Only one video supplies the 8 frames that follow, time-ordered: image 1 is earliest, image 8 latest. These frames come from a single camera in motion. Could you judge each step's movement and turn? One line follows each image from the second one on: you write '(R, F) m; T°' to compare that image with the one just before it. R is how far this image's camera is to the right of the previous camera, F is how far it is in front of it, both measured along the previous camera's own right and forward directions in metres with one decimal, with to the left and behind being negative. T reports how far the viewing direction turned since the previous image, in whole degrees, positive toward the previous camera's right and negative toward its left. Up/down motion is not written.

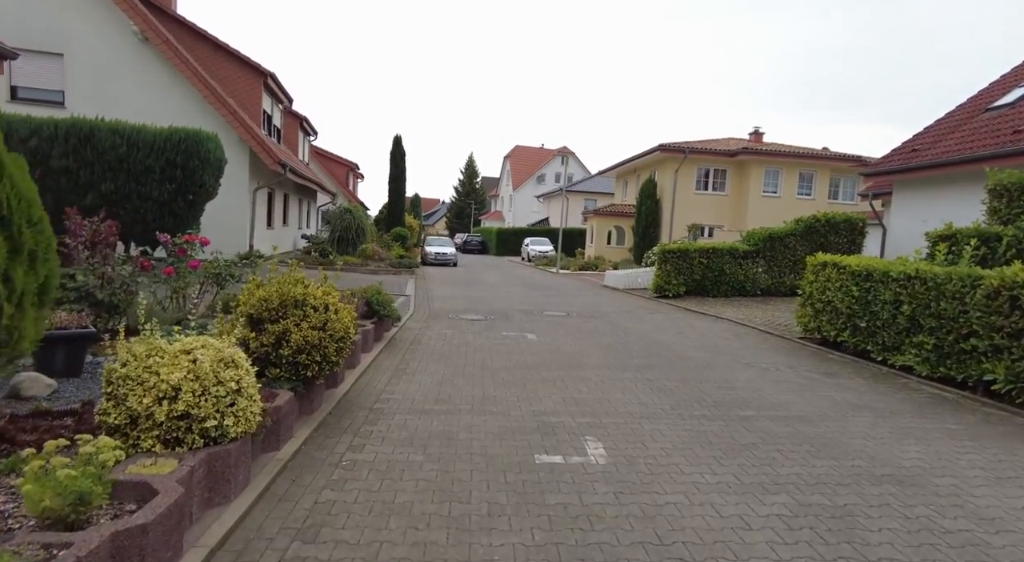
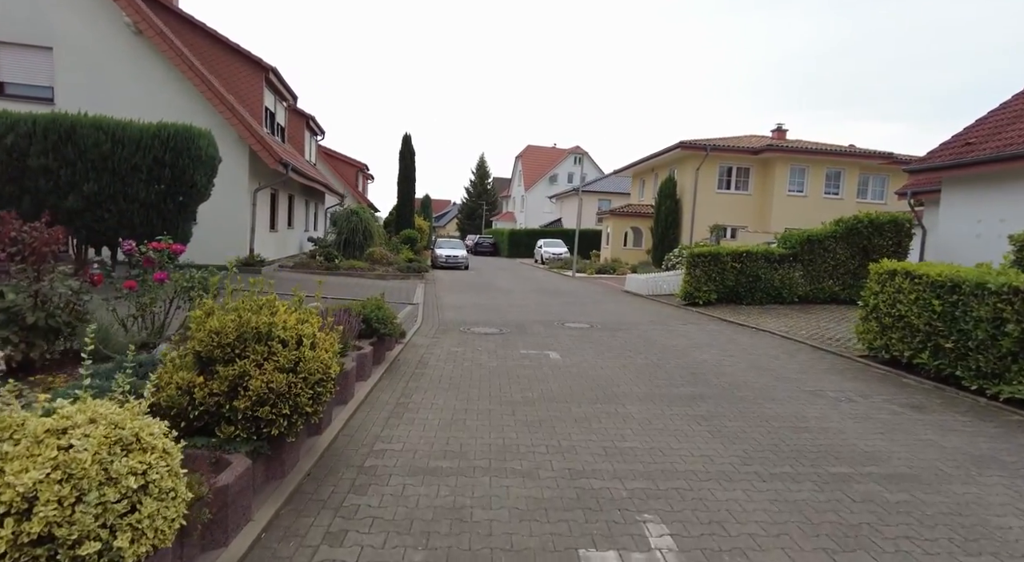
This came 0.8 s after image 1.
(-0.1, +1.2) m; -1°
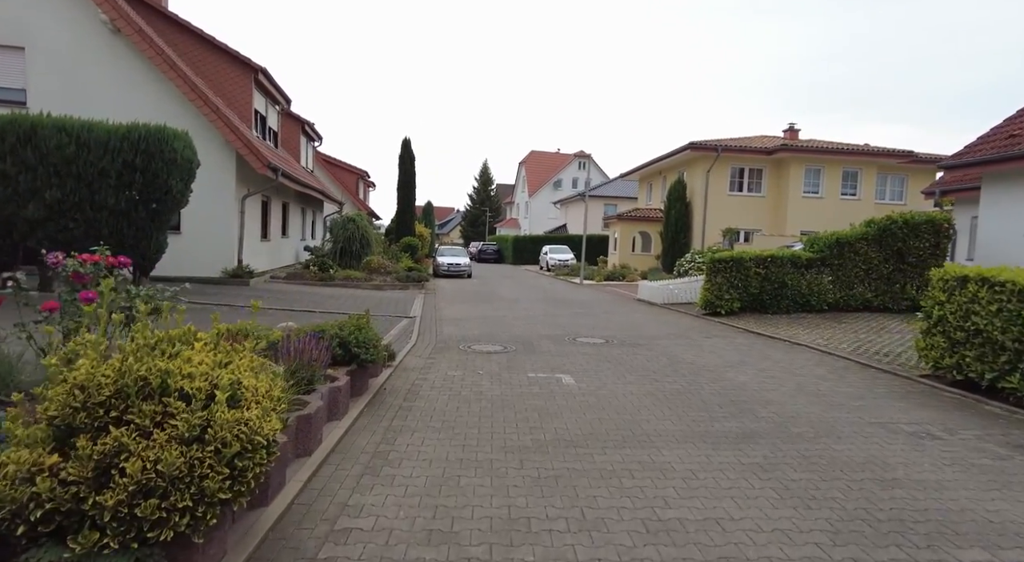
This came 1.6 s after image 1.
(0.0, +1.1) m; 0°
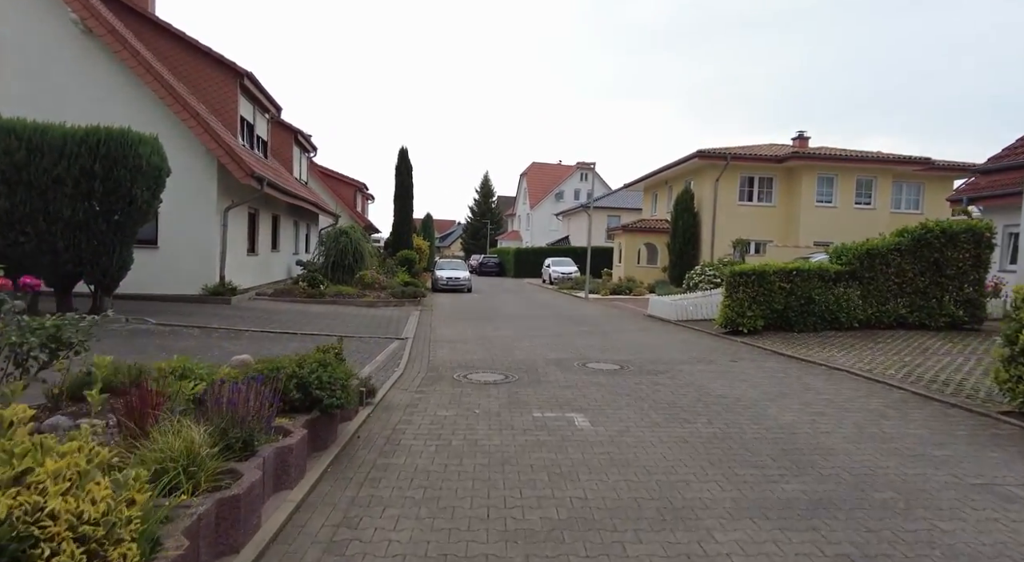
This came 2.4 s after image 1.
(0.0, +1.2) m; 0°
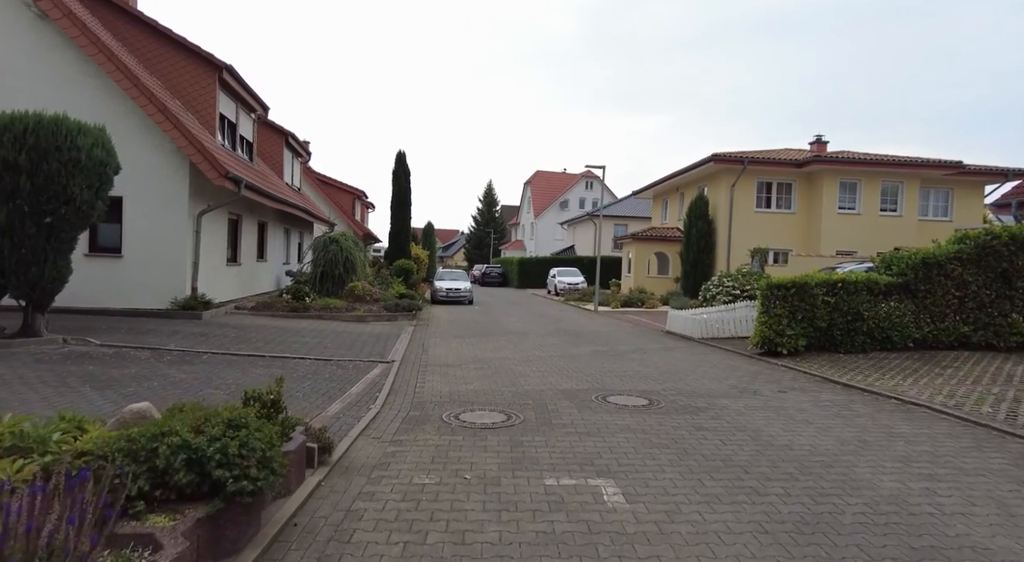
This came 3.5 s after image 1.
(0.0, +1.6) m; 0°
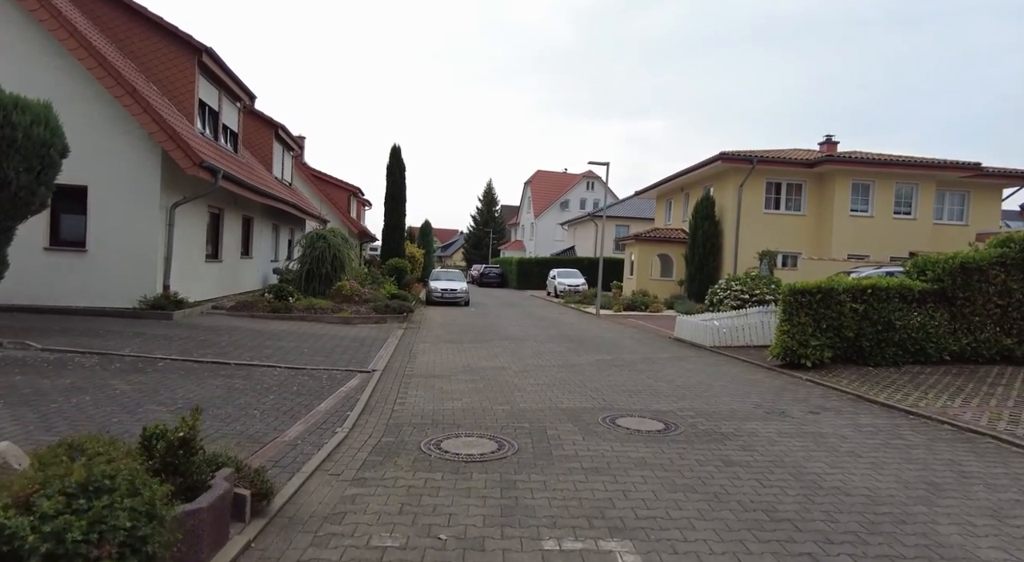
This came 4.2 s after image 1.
(+0.1, +1.1) m; 0°
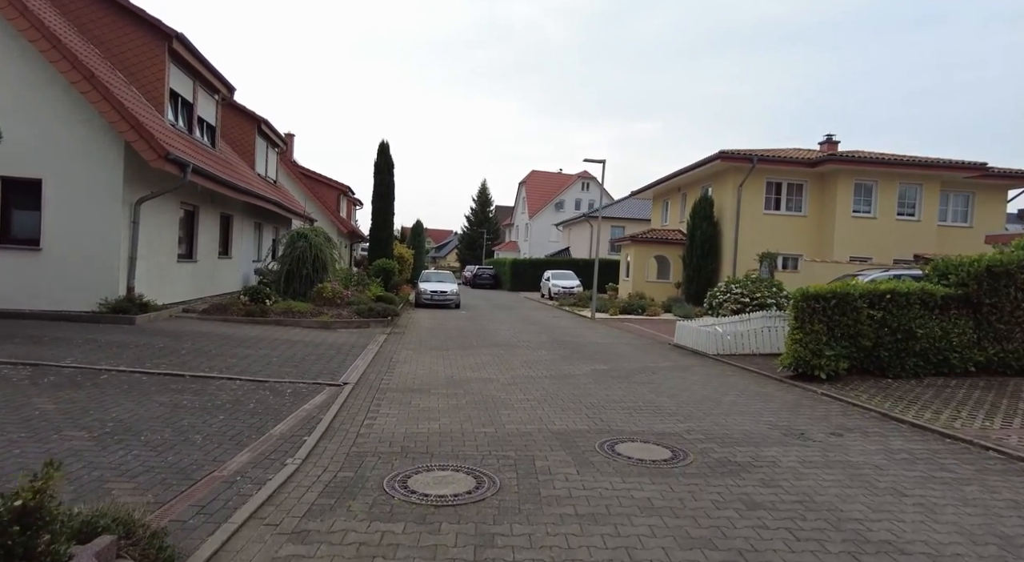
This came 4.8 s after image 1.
(+0.1, +0.9) m; +1°
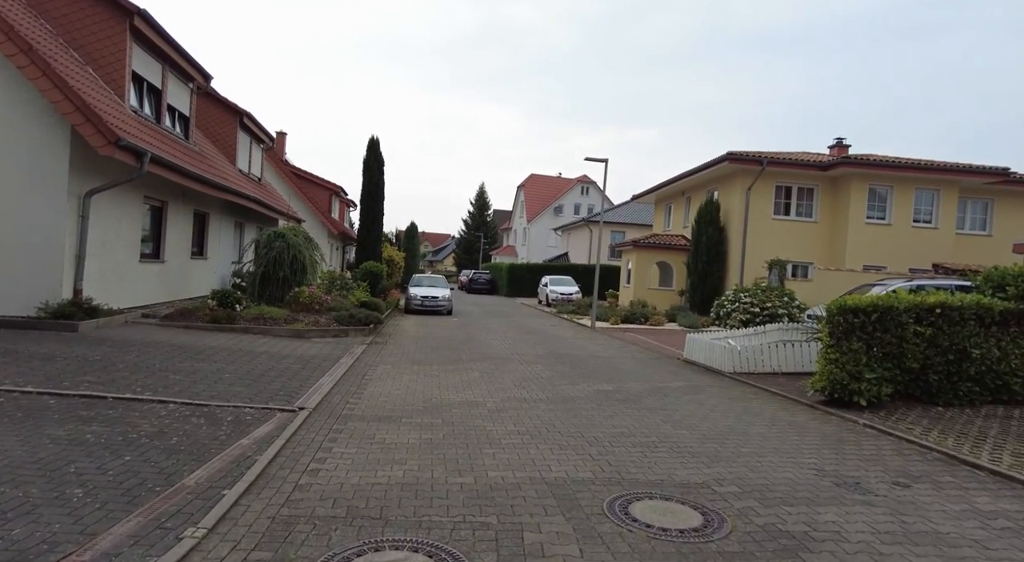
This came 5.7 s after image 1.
(+0.1, +1.3) m; 0°
